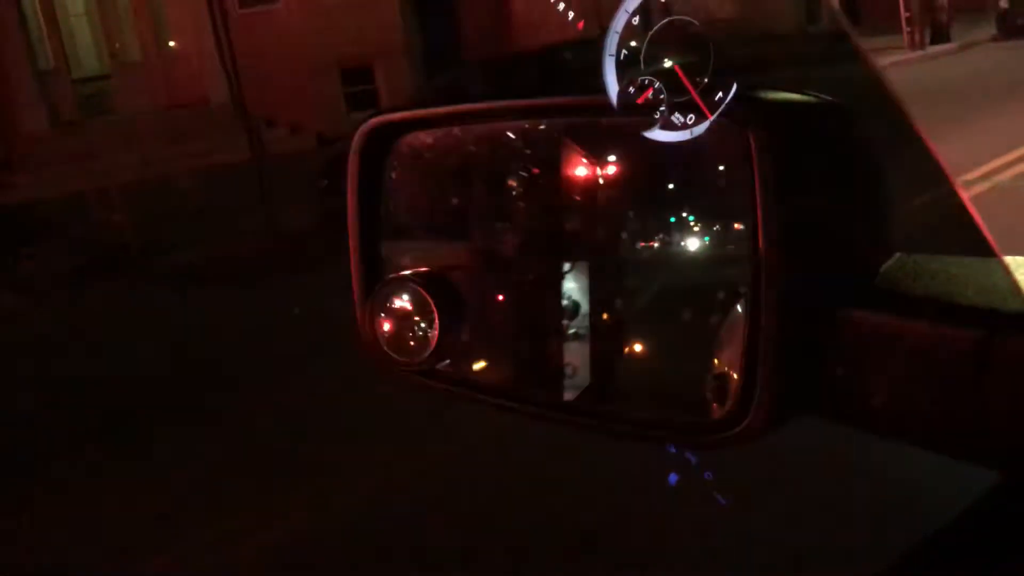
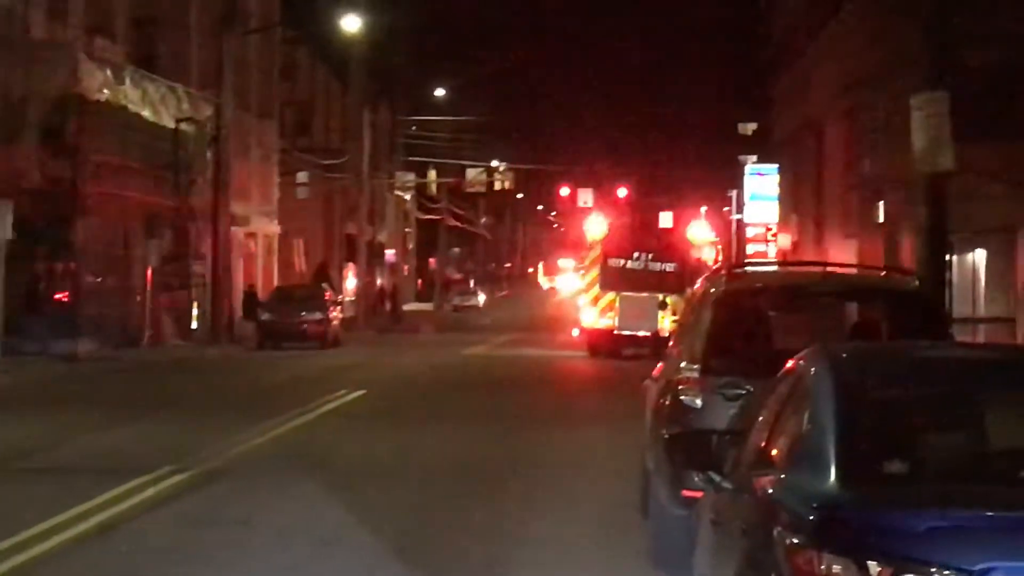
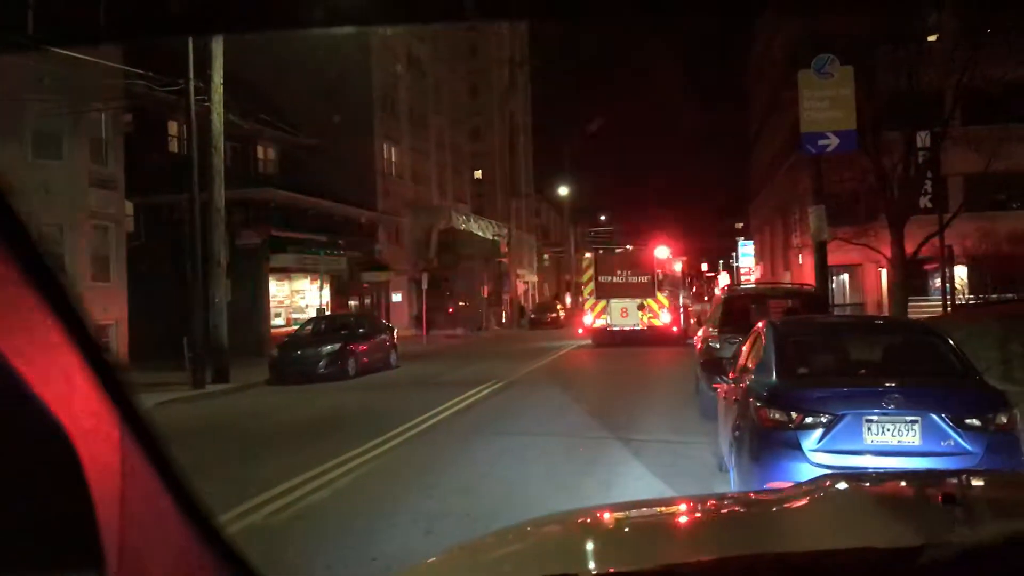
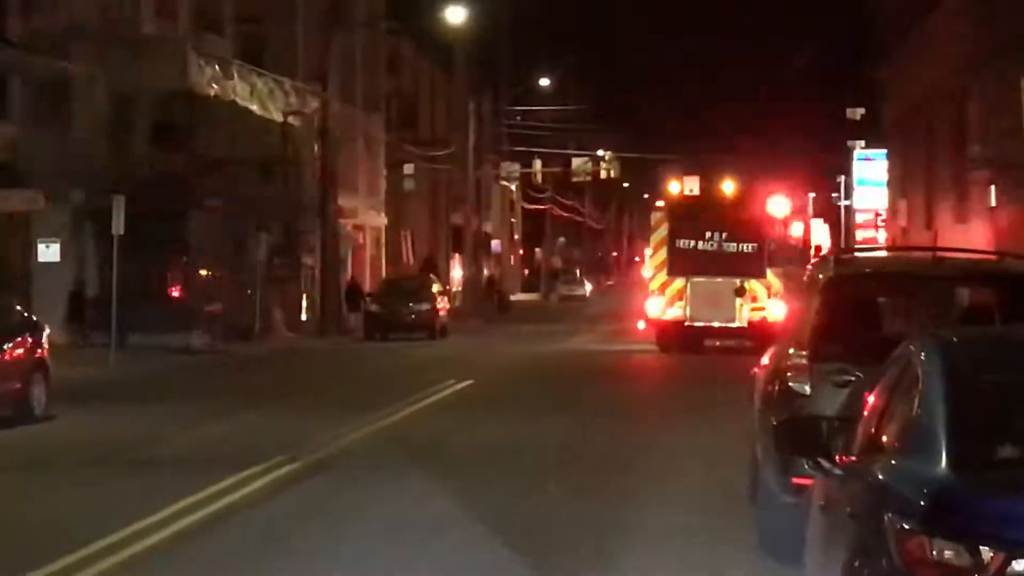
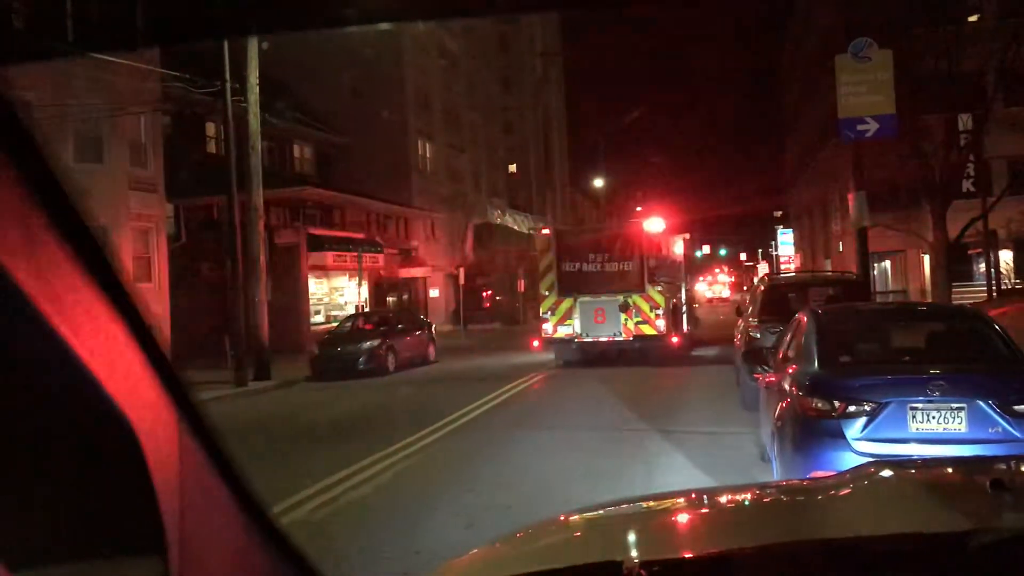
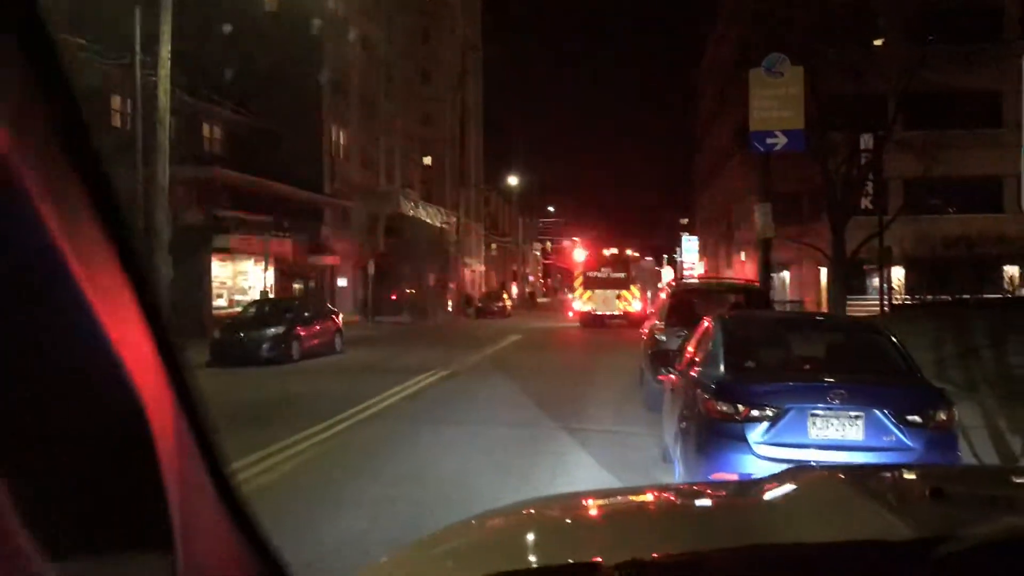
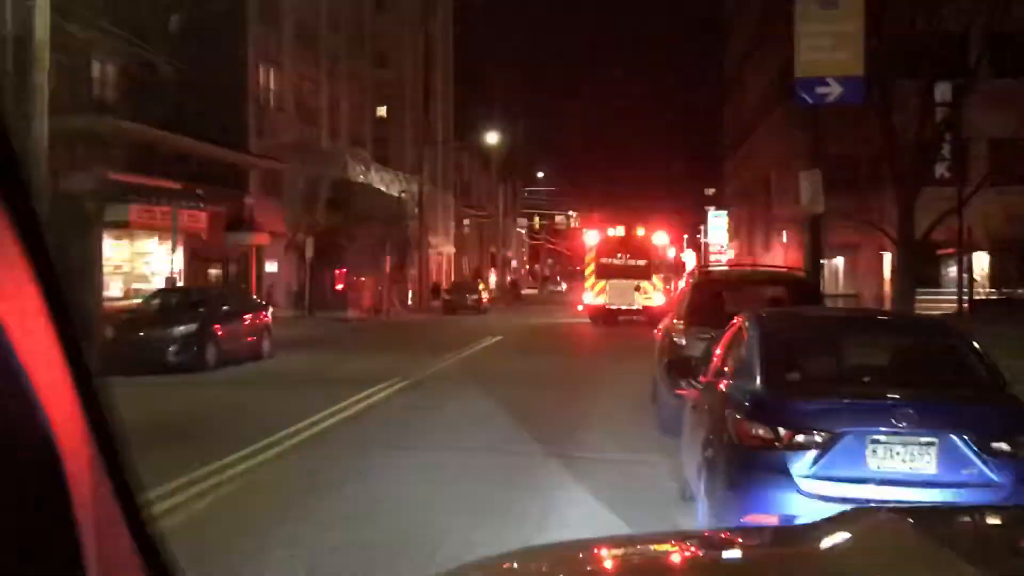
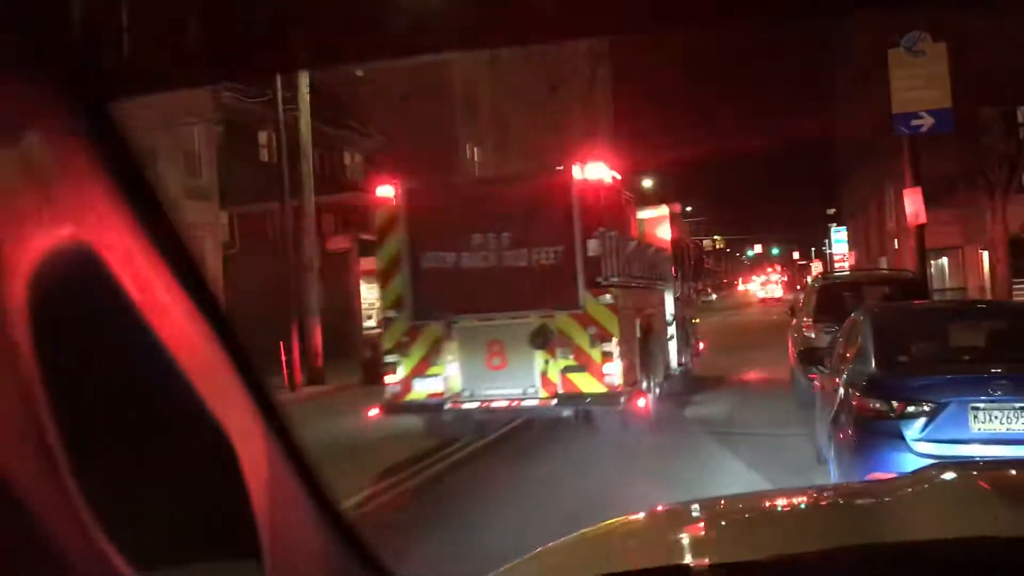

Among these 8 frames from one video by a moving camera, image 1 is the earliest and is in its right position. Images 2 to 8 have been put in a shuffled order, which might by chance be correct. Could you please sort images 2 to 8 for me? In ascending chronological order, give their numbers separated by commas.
8, 5, 3, 6, 7, 4, 2
